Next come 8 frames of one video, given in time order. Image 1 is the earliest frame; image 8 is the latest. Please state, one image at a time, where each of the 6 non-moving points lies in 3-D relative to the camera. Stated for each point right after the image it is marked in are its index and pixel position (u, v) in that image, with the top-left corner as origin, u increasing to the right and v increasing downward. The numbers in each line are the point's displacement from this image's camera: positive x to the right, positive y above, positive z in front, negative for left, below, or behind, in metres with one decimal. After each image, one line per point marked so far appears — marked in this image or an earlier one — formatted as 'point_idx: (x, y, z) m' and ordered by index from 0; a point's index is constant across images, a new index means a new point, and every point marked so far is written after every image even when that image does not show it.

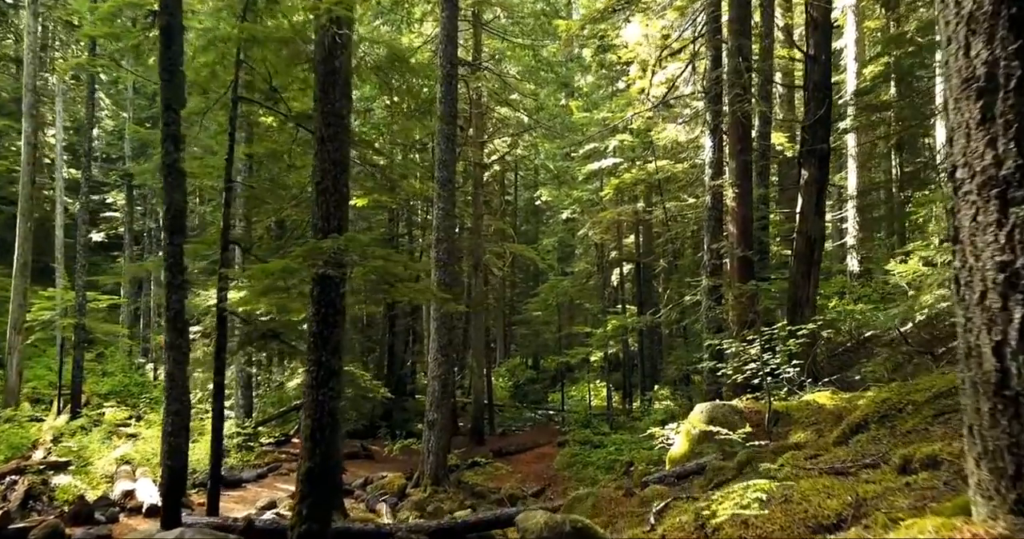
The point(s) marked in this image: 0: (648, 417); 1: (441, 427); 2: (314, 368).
0: (+3.3, -3.6, +17.9) m
1: (-1.3, -2.9, +13.4) m
2: (-1.7, -0.9, +6.3) m
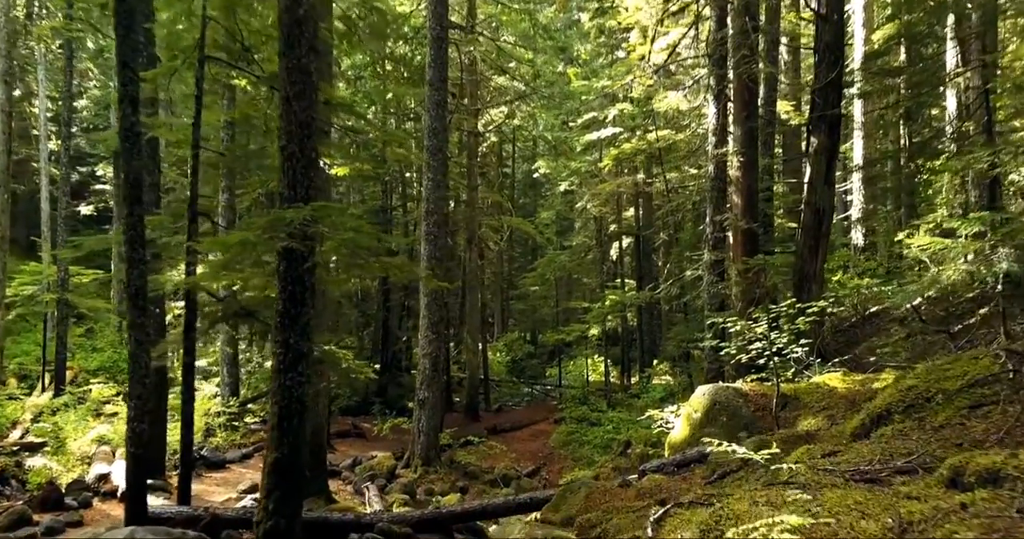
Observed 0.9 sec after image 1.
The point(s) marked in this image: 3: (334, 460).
0: (+3.2, -2.9, +17.4) m
1: (-1.4, -2.4, +12.9) m
2: (-1.8, -0.6, +5.8) m
3: (-3.3, -3.5, +13.4) m
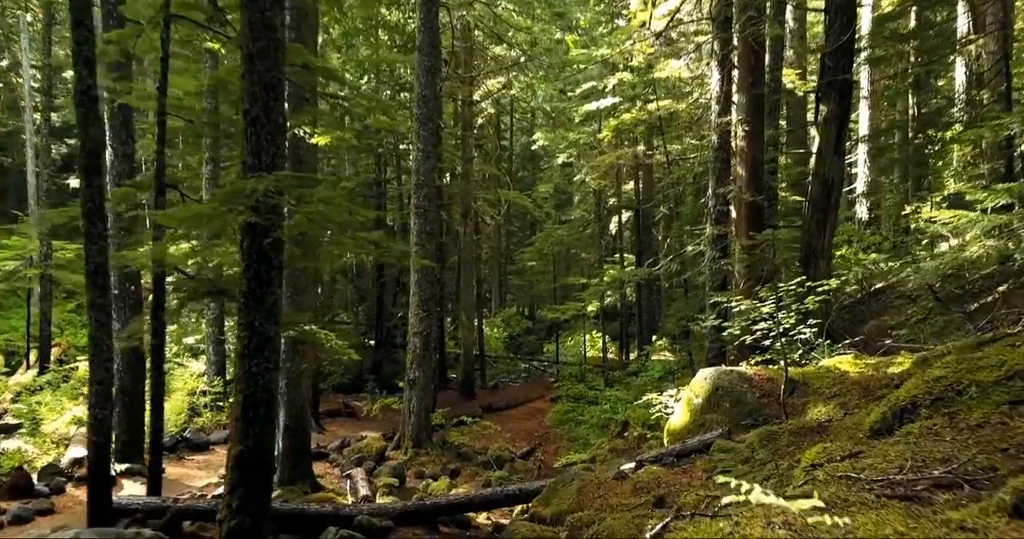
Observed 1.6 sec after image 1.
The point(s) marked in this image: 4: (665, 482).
0: (+3.1, -2.3, +17.0) m
1: (-1.5, -2.0, +12.5) m
2: (-1.9, -0.5, +5.3) m
3: (-3.4, -3.1, +13.0) m
4: (+1.1, -1.6, +5.5) m
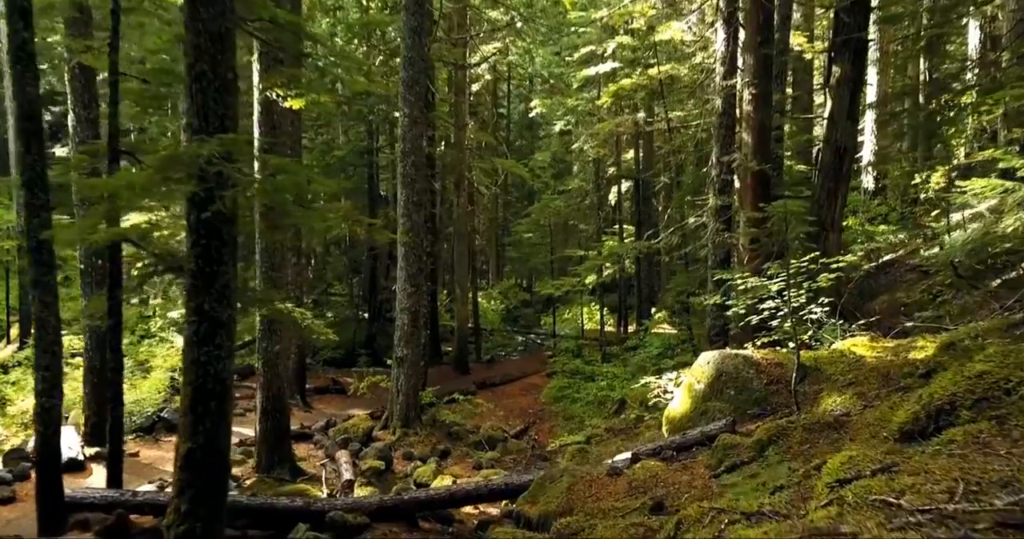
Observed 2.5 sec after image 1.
0: (+3.0, -1.7, +16.5) m
1: (-1.7, -1.6, +12.0) m
2: (-2.1, -0.3, +4.7) m
3: (-3.5, -2.6, +12.5) m
4: (+1.0, -1.4, +4.9) m
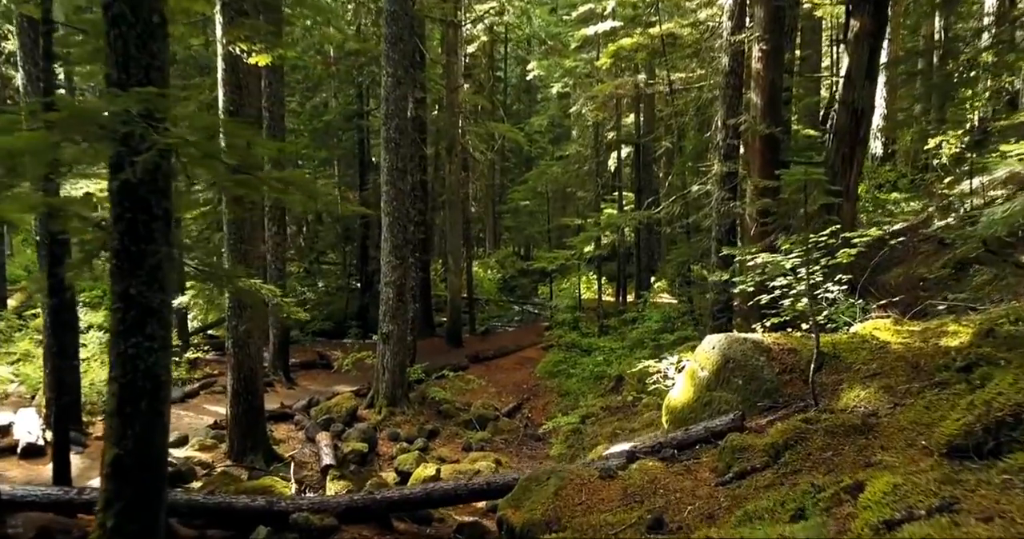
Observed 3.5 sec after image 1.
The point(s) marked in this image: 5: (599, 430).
0: (+2.8, -1.1, +15.9) m
1: (-1.8, -1.1, +11.4) m
2: (-2.2, -0.2, +4.1) m
3: (-3.7, -2.1, +12.0) m
4: (+0.9, -1.3, +4.3) m
5: (+1.2, -2.2, +9.9) m
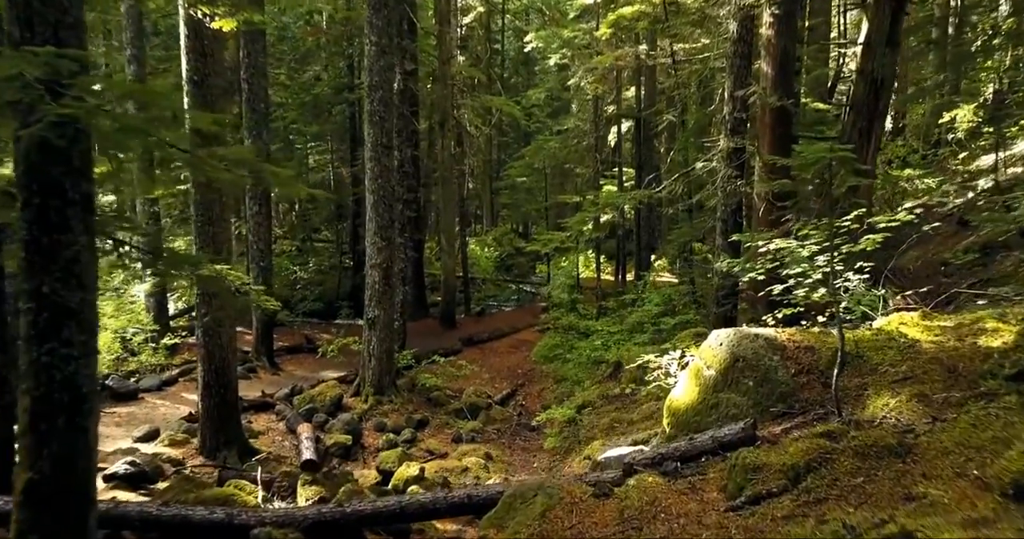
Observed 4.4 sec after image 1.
0: (+2.7, -0.6, +15.3) m
1: (-1.9, -0.8, +10.8) m
2: (-2.3, -0.2, +3.5) m
3: (-3.8, -1.8, +11.4) m
4: (+0.8, -1.3, +3.8) m
5: (+1.1, -2.0, +9.4) m
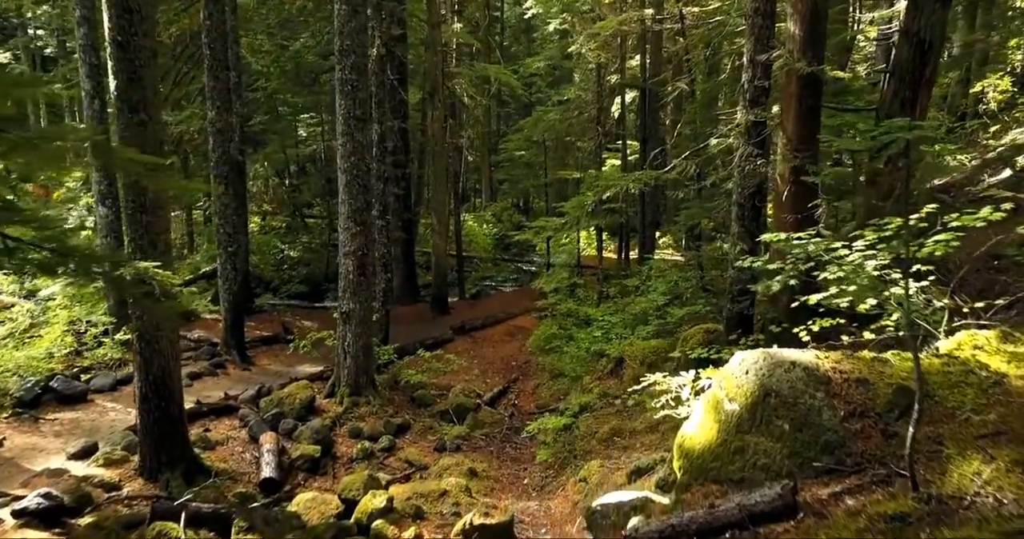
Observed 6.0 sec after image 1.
0: (+2.6, -0.3, +14.2) m
1: (-2.0, -0.7, +9.8) m
2: (-2.5, -0.3, +2.4) m
3: (-3.9, -1.6, +10.4) m
4: (+0.6, -1.4, +2.7) m
5: (+0.9, -1.9, +8.4) m
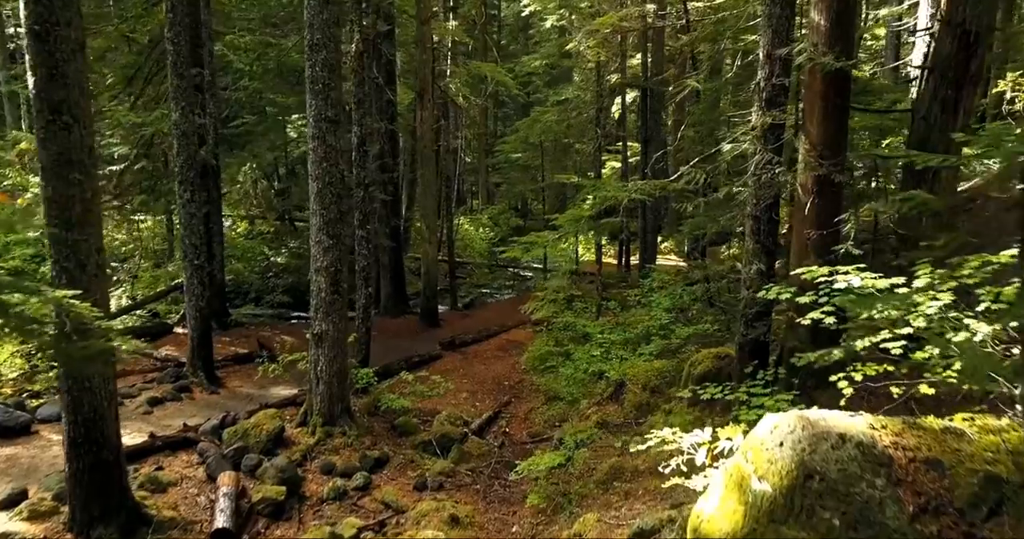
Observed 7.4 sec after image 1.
0: (+2.5, -0.5, +13.3) m
1: (-2.2, -0.9, +8.9) m
2: (-2.6, -0.5, +1.5) m
3: (-4.0, -1.8, +9.5) m
4: (+0.5, -1.6, +1.9) m
5: (+0.8, -2.1, +7.5) m
